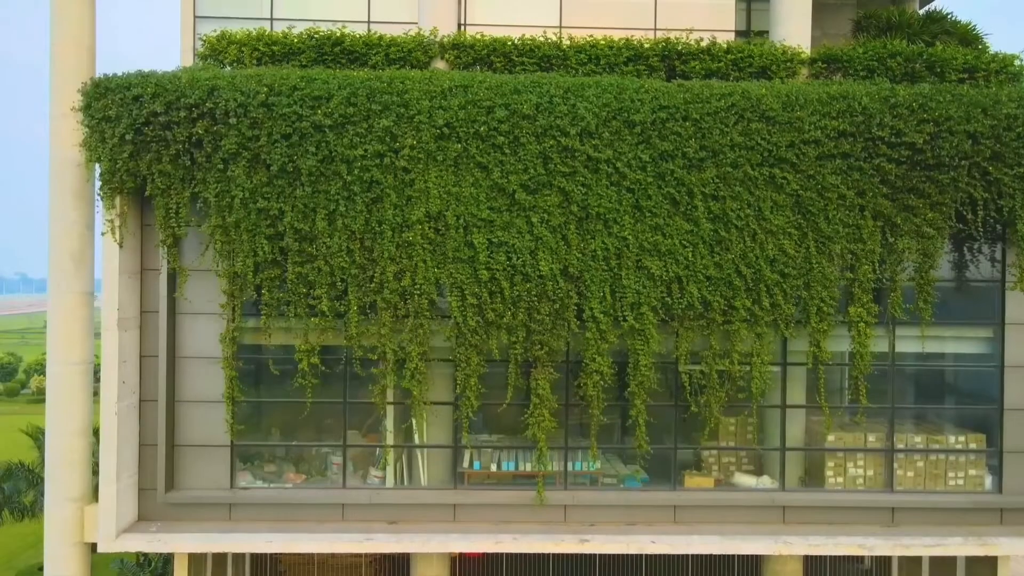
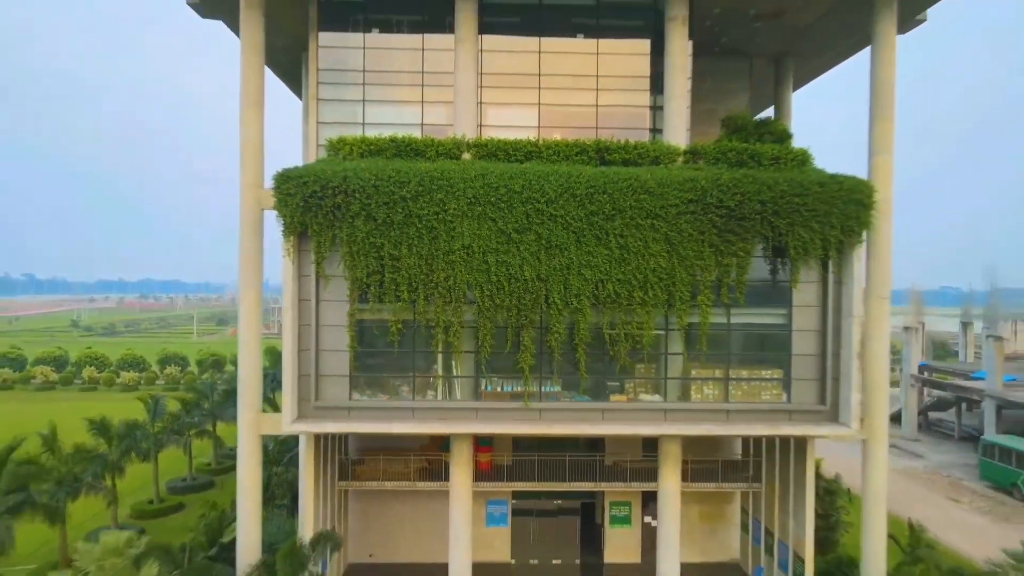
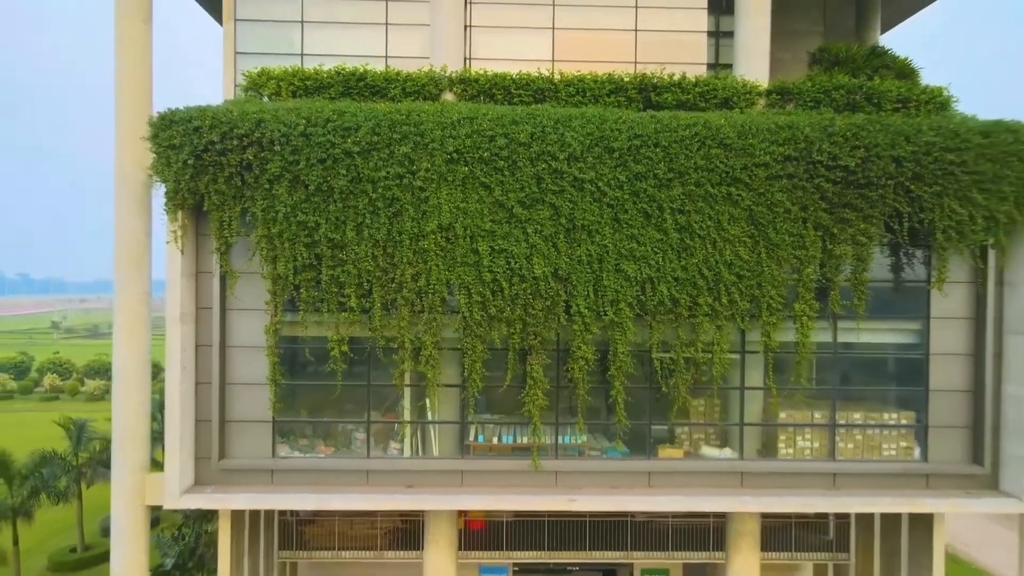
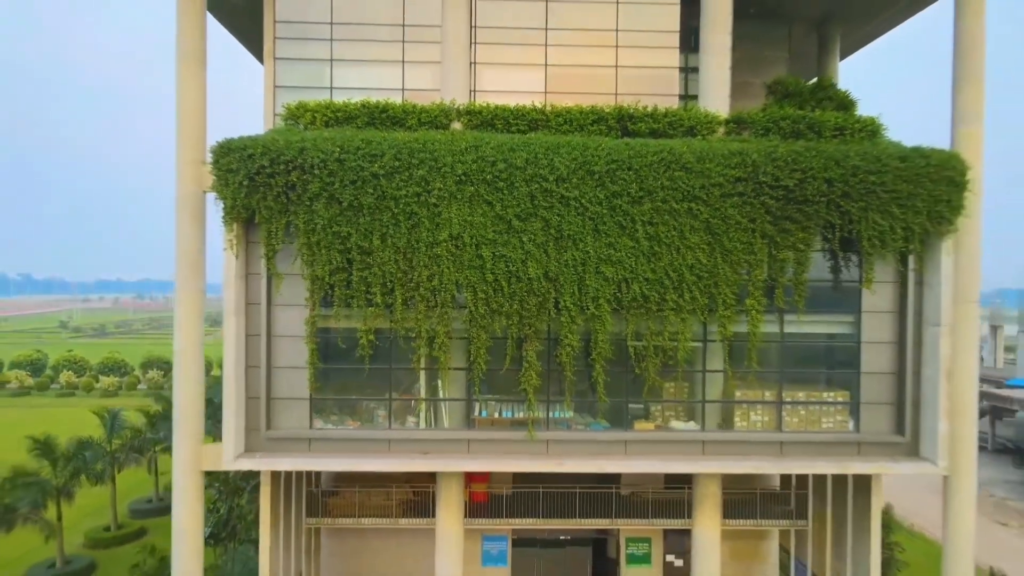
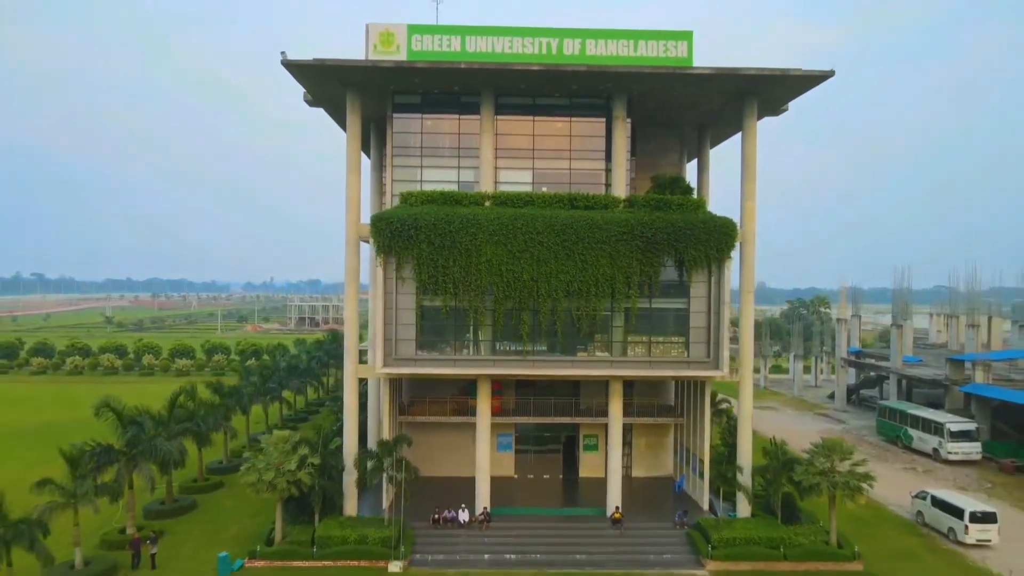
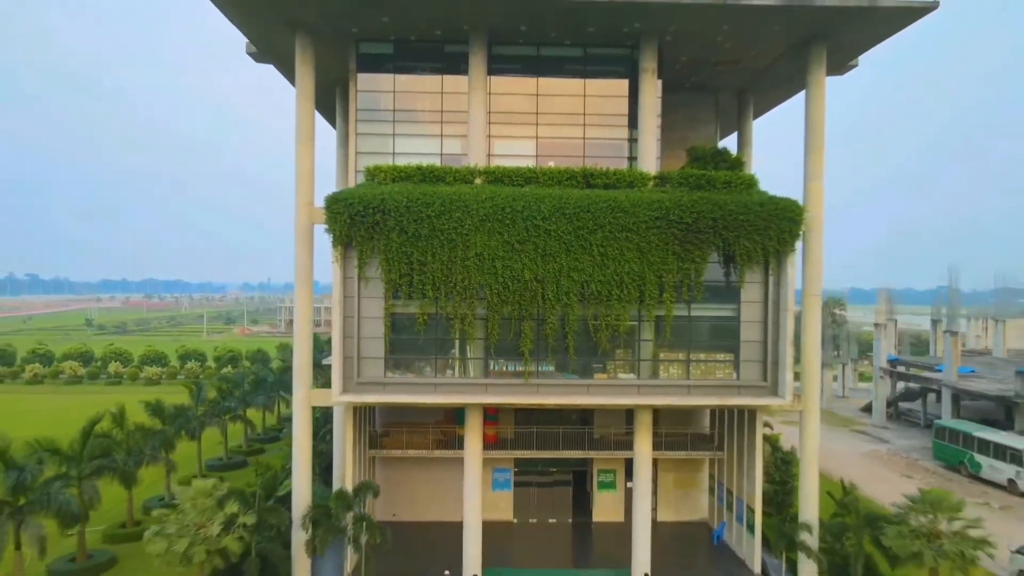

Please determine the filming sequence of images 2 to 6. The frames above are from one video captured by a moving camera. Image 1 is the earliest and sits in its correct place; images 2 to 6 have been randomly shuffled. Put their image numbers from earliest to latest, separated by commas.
3, 4, 2, 6, 5
